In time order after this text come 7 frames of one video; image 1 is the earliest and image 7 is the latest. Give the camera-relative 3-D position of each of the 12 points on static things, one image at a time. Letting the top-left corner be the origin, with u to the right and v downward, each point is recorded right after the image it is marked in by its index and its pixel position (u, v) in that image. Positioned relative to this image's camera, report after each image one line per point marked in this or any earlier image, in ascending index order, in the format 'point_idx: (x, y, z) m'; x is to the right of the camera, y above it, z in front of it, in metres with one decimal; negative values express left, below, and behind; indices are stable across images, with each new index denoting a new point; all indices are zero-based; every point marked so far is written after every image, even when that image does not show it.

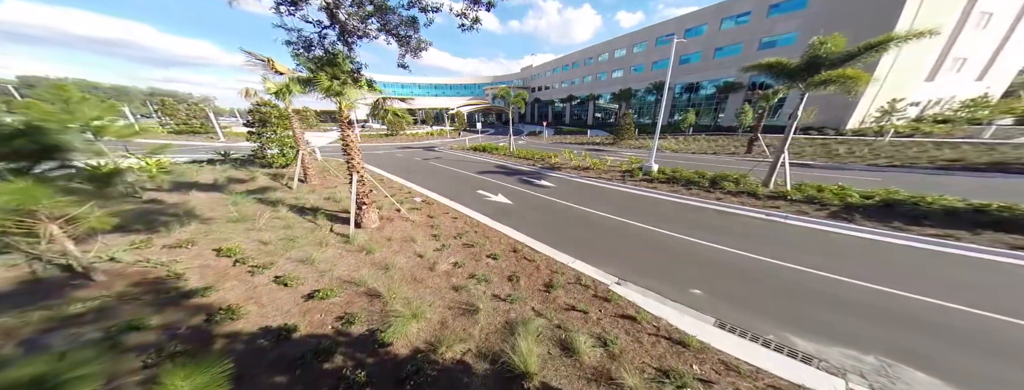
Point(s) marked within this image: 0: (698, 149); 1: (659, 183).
0: (+14.7, +3.5, +19.5) m
1: (+6.9, +0.5, +11.3) m
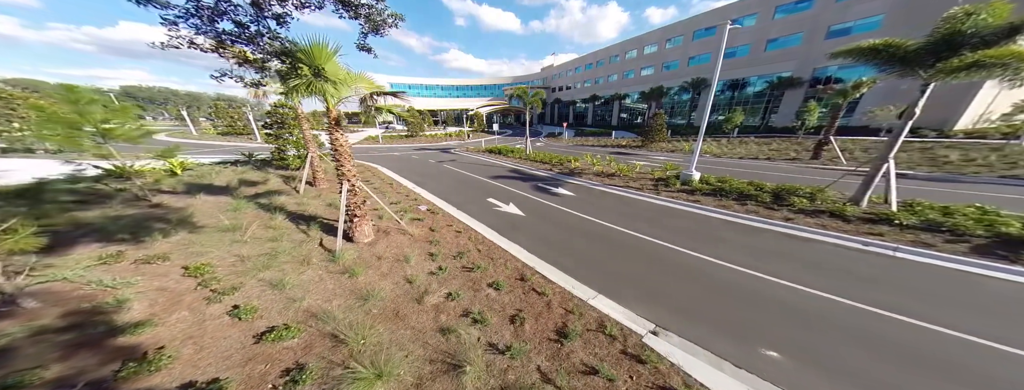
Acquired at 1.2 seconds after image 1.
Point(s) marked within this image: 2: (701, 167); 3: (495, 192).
0: (+16.0, +2.8, +17.0) m
1: (+7.5, -0.1, +9.5) m
2: (+9.5, +1.4, +12.5) m
3: (-0.9, +0.1, +11.4) m
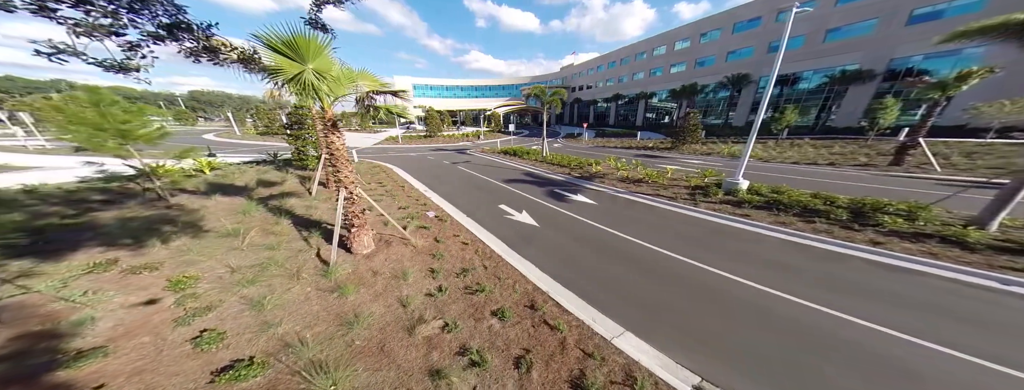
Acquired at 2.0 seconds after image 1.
0: (+17.1, +2.2, +14.8) m
1: (+8.0, -0.5, +8.1) m
2: (+10.2, +0.9, +10.9) m
3: (-0.2, -0.1, +10.6) m
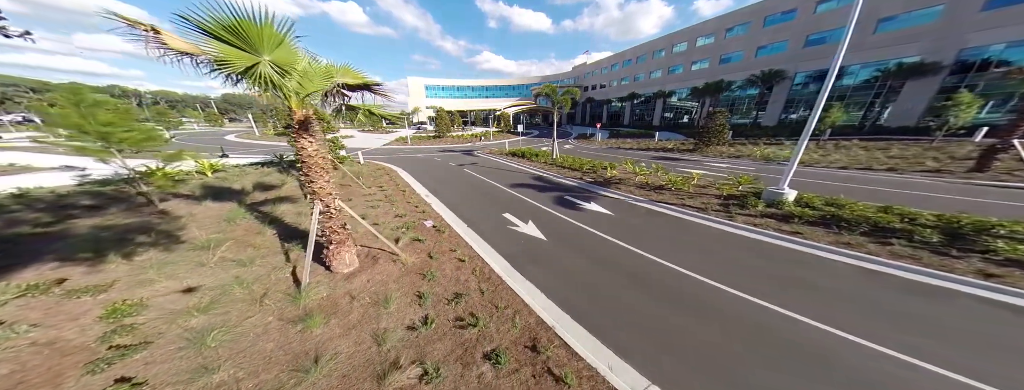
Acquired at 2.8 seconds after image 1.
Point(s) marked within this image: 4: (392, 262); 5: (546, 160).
0: (+17.6, +1.7, +13.1) m
1: (+8.1, -0.8, +6.8) m
2: (+10.5, +0.6, +9.5) m
3: (+0.1, -0.4, +9.7) m
4: (-2.8, -1.5, +5.6) m
5: (+2.2, +2.2, +16.0) m
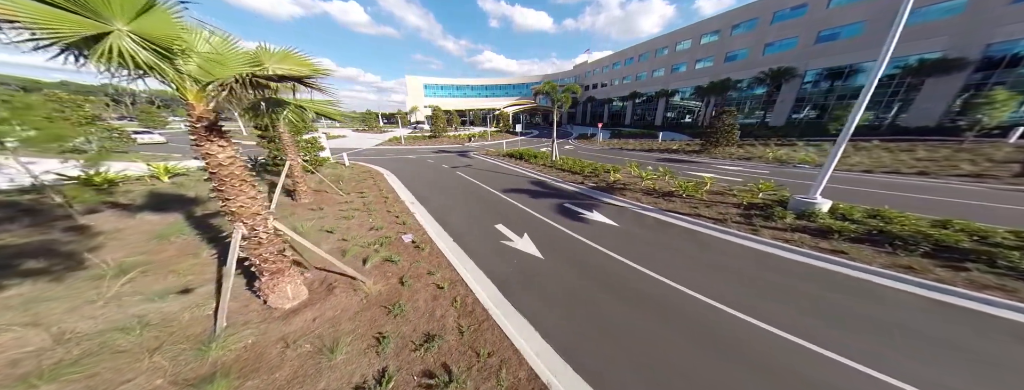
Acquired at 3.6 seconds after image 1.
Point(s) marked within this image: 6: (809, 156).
0: (+17.4, +1.4, +12.1) m
1: (+7.9, -1.1, +5.8) m
2: (+10.3, +0.3, +8.5) m
3: (-0.2, -0.7, +8.6) m
4: (-3.0, -1.8, +4.6) m
5: (+2.0, +2.0, +15.0) m
6: (+17.2, +2.2, +14.4) m
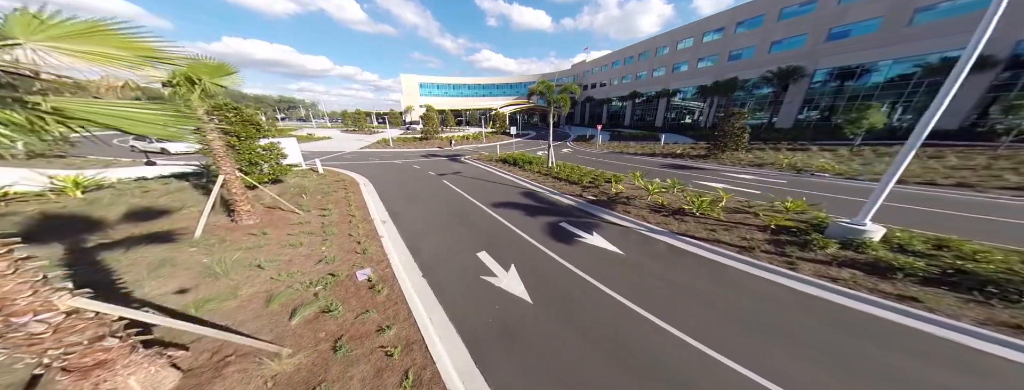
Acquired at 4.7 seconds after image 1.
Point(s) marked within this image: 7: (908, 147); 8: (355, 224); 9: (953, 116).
0: (+16.9, +0.9, +10.9) m
1: (+7.5, -1.6, +4.5) m
2: (+9.9, -0.3, +7.3) m
3: (-0.6, -1.2, +7.3) m
4: (-3.4, -2.3, +3.3) m
5: (+1.5, +1.4, +13.7) m
6: (+16.7, +1.7, +13.2) m
7: (+7.9, +0.9, +5.1) m
8: (-4.7, -0.9, +7.6) m
9: (+29.0, +5.2, +16.6) m
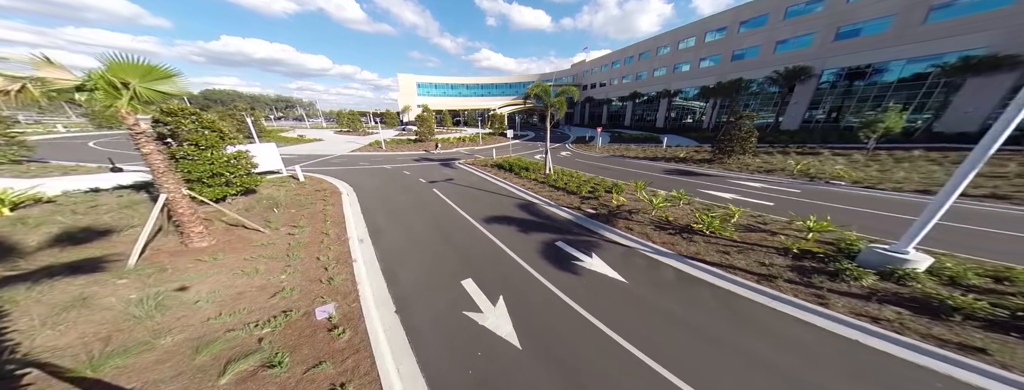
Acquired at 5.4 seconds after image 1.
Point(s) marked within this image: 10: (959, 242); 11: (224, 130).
0: (+16.7, +0.5, +10.1) m
1: (+7.2, -2.1, +3.7) m
2: (+9.6, -0.7, +6.5) m
3: (-0.9, -1.6, +6.6) m
4: (-3.6, -2.8, +2.5) m
5: (+1.2, +1.0, +12.9) m
6: (+16.4, +1.3, +12.5) m
7: (+7.7, +0.5, +4.3) m
8: (-5.0, -1.3, +6.8) m
9: (+28.7, +4.8, +15.8) m
10: (+11.0, -1.1, +6.1) m
11: (-8.7, +2.0, +7.5) m
